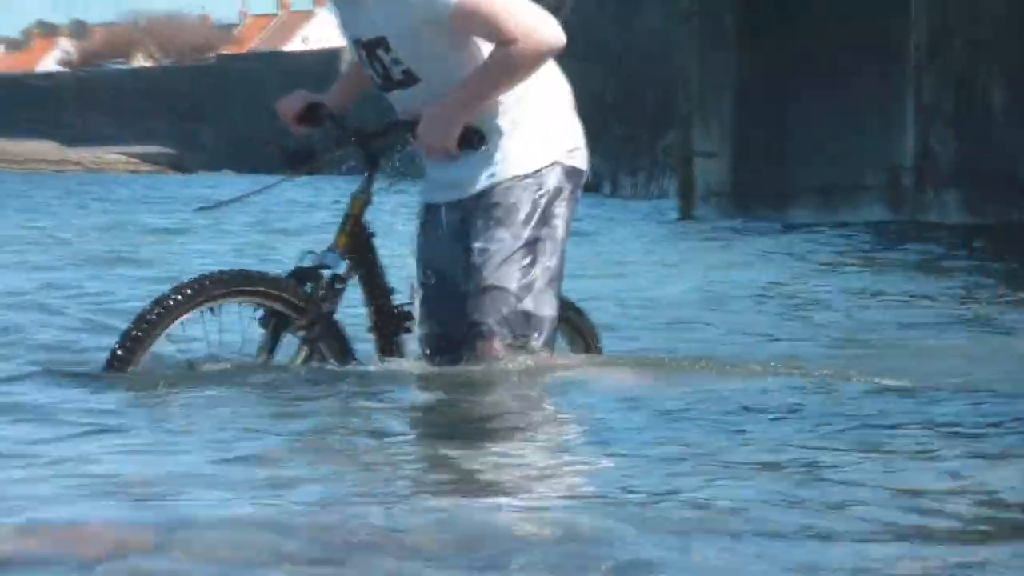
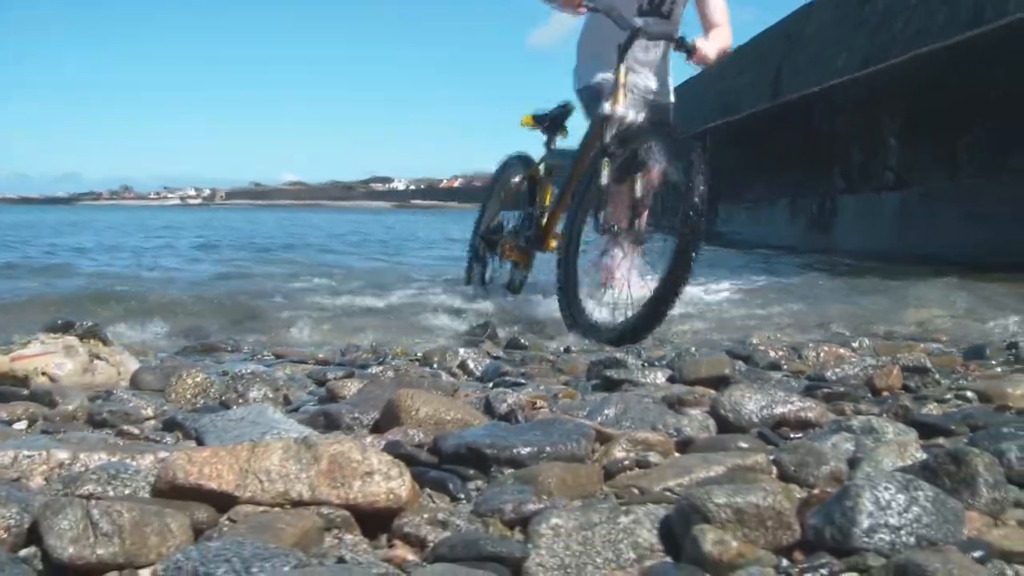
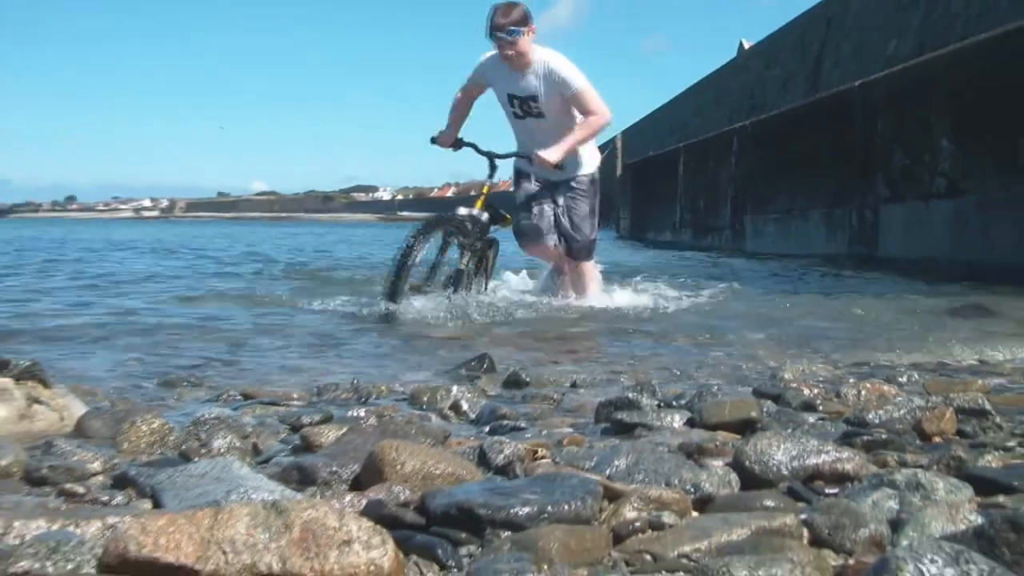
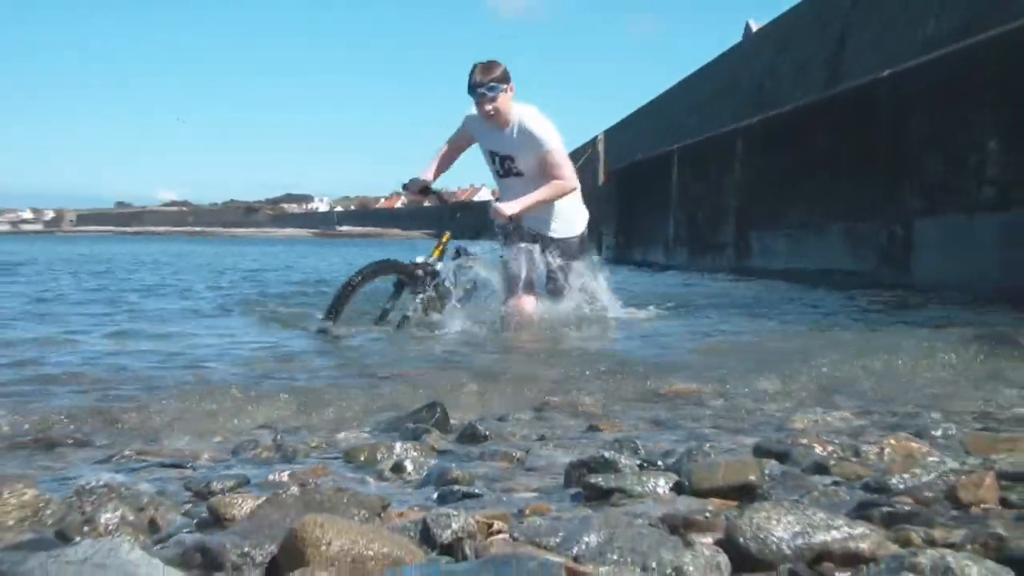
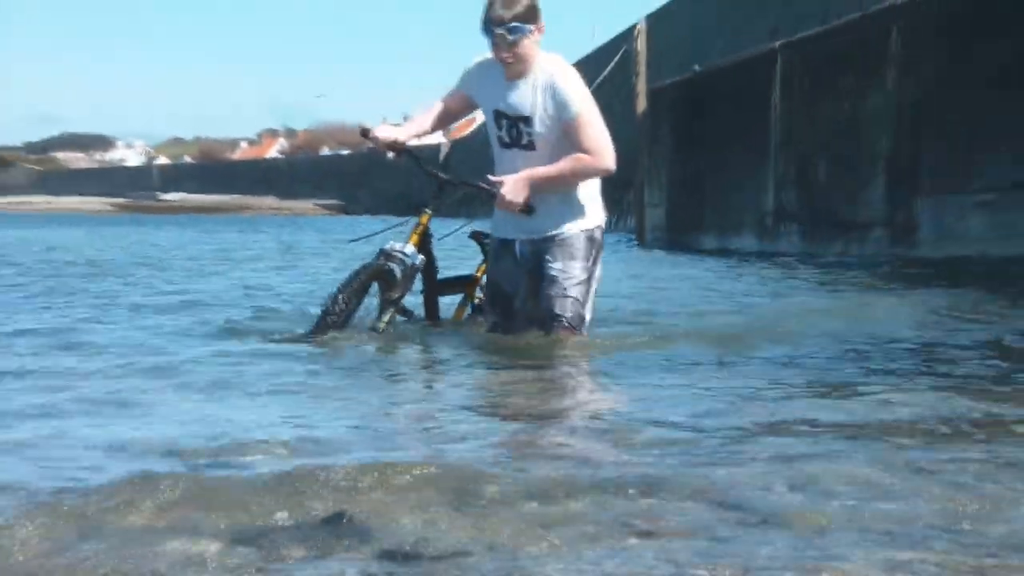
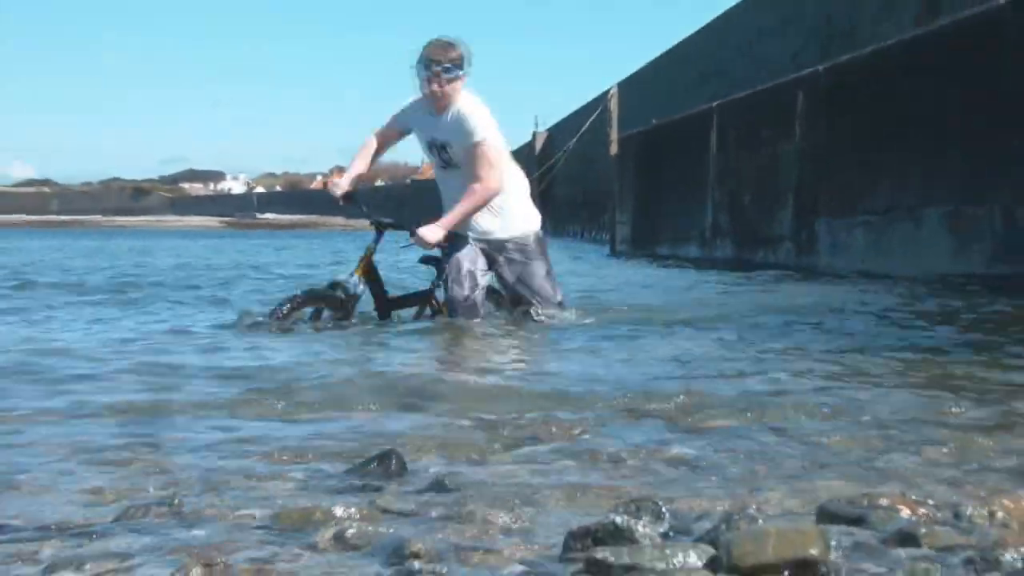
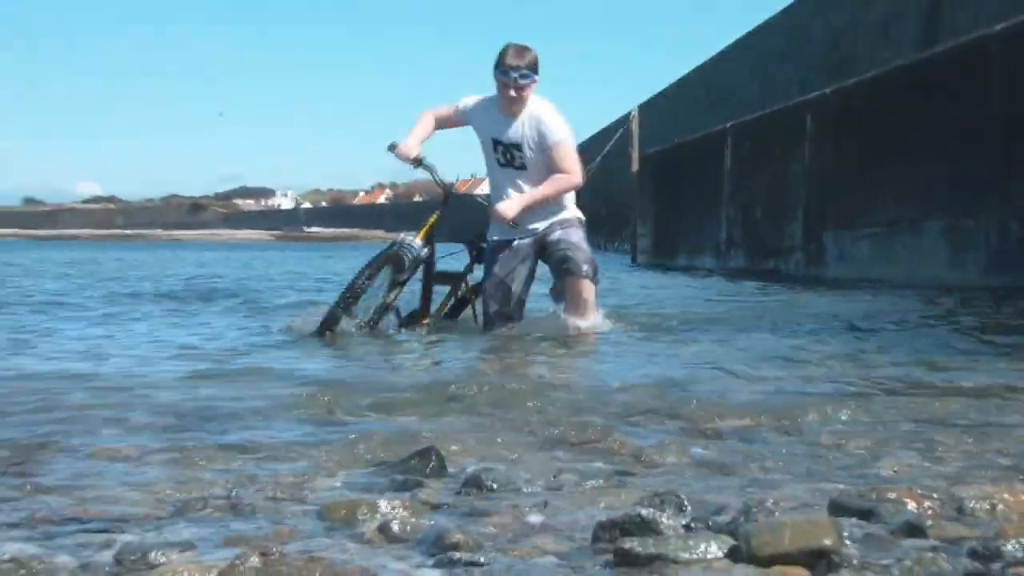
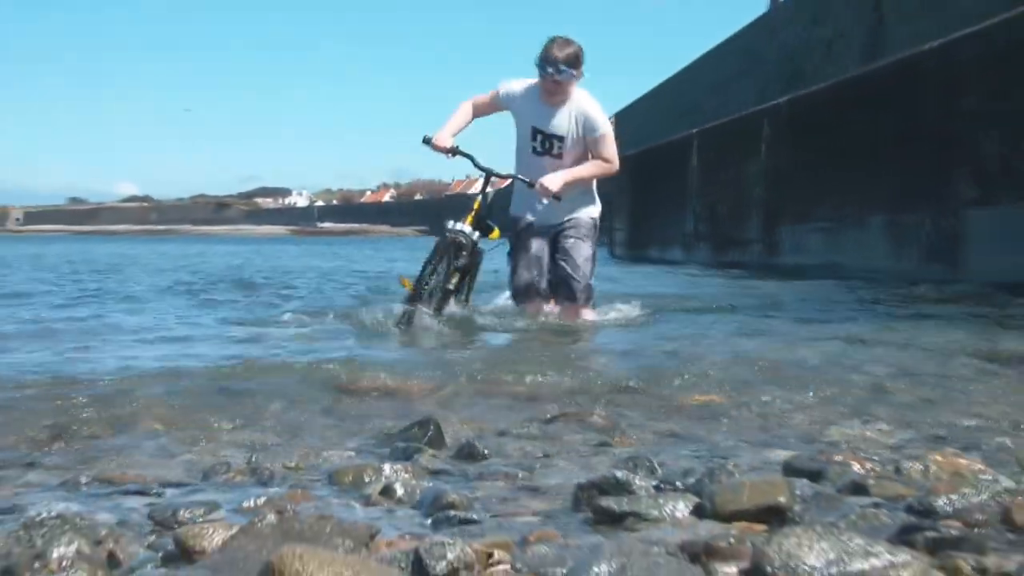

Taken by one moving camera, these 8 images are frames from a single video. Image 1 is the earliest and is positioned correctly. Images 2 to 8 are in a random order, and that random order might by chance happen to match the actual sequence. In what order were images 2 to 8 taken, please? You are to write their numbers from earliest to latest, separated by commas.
5, 6, 7, 8, 4, 3, 2
